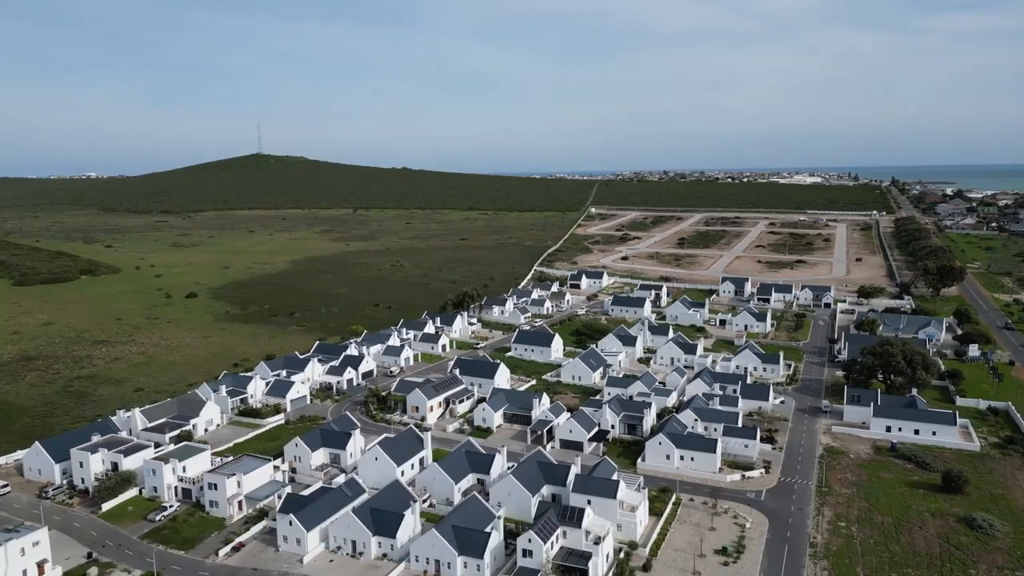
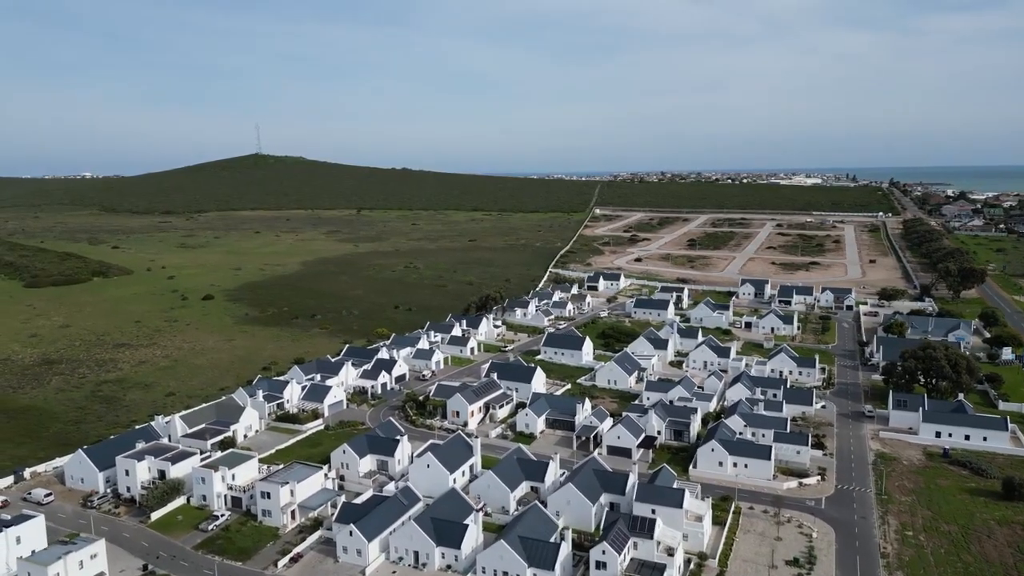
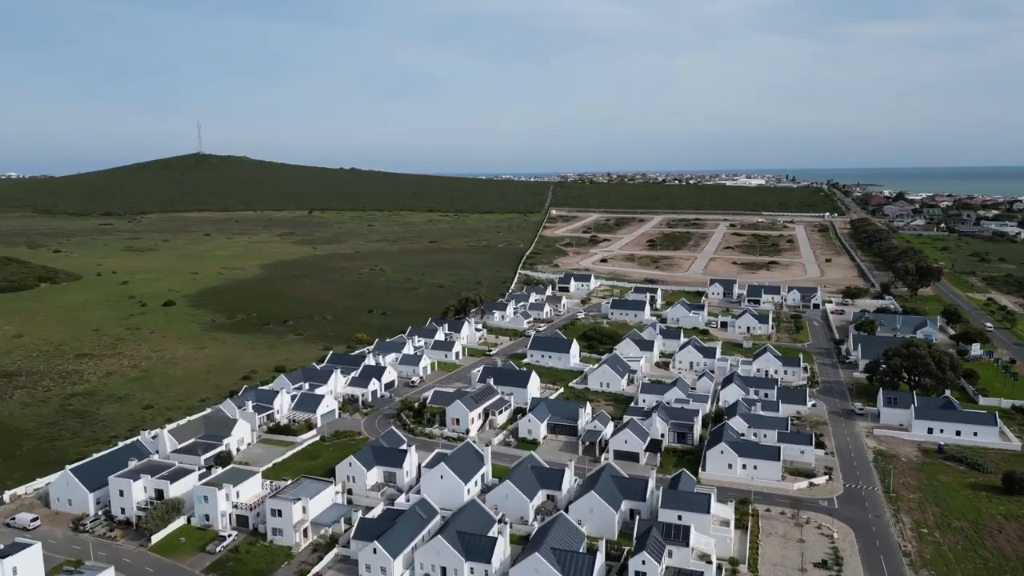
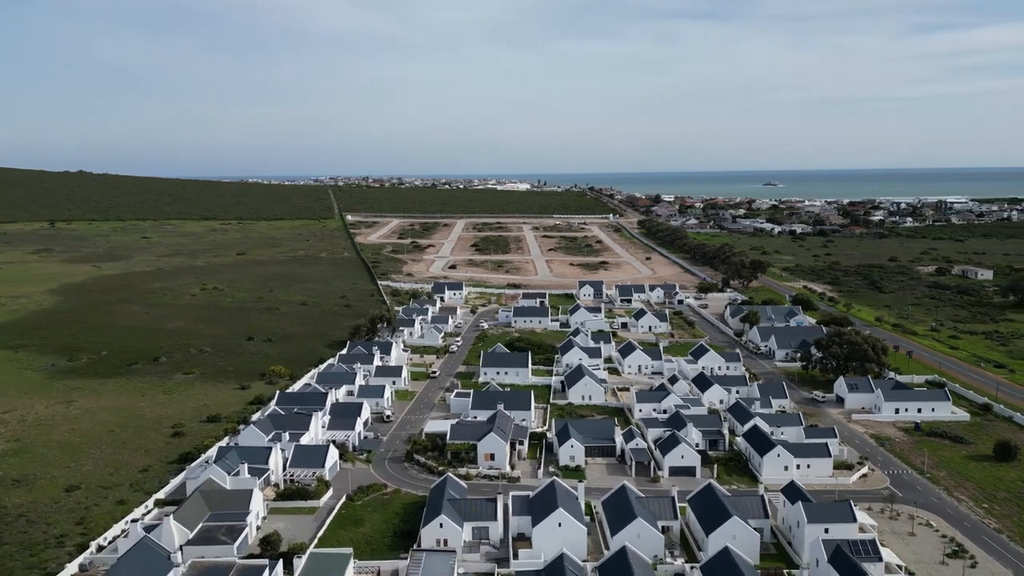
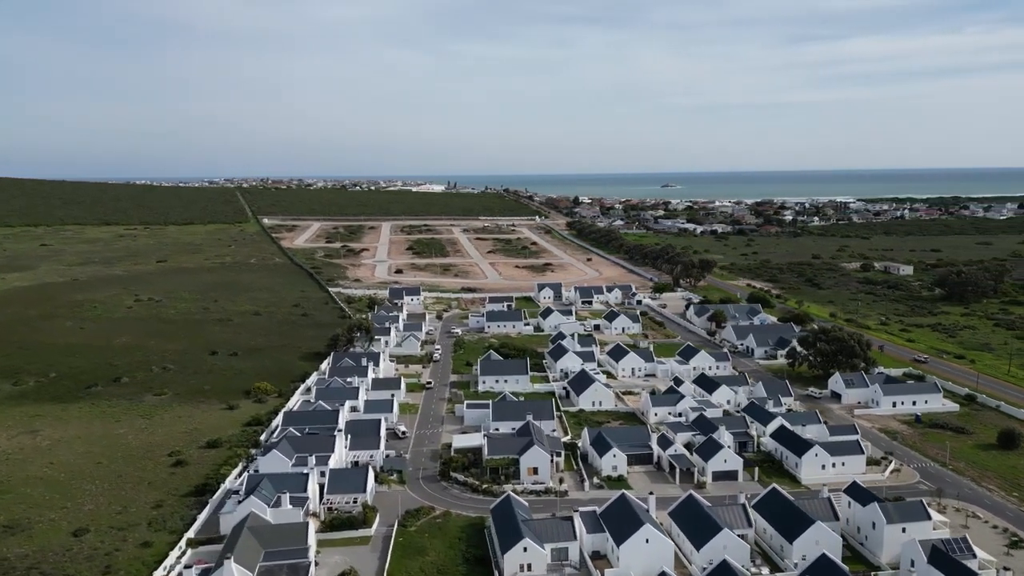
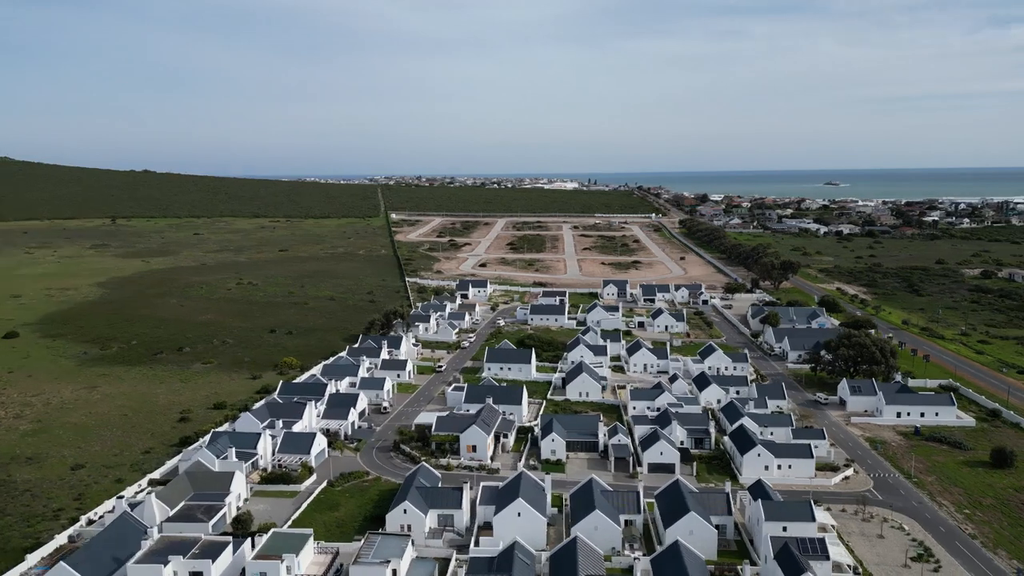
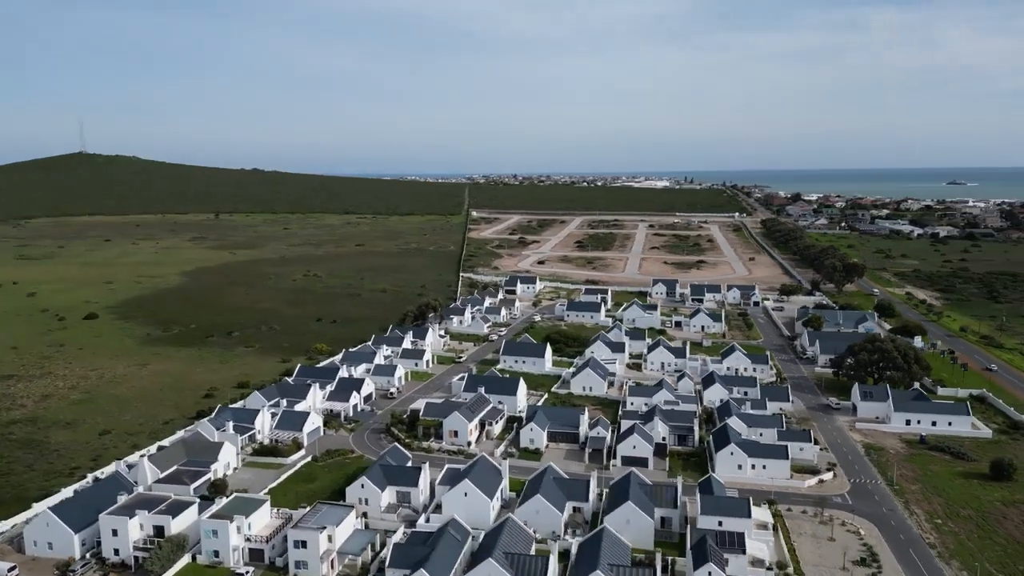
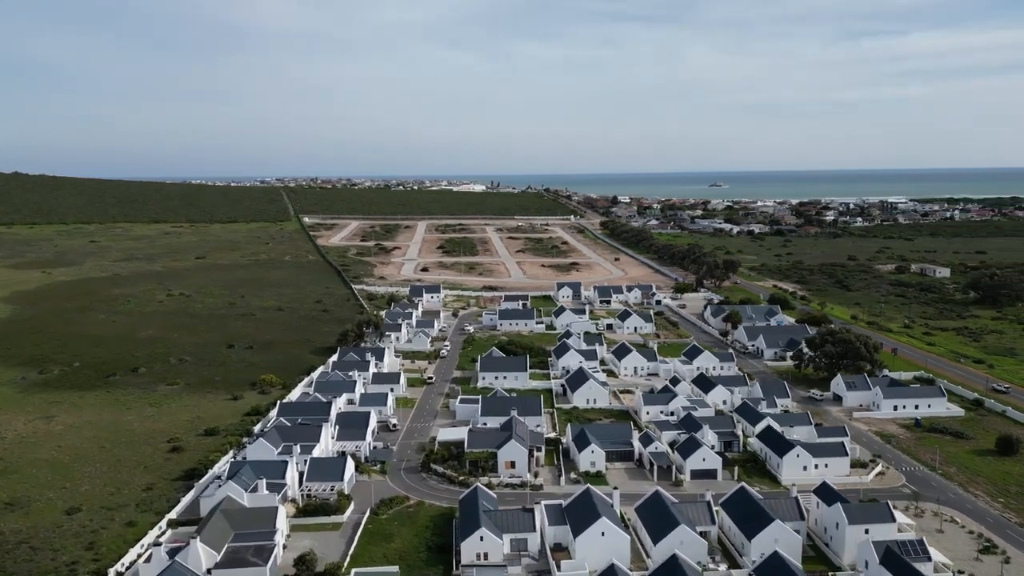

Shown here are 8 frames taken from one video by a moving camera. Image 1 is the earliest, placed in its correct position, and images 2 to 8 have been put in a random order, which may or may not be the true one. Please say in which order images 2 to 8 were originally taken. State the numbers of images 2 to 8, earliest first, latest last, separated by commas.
2, 3, 7, 6, 4, 8, 5
